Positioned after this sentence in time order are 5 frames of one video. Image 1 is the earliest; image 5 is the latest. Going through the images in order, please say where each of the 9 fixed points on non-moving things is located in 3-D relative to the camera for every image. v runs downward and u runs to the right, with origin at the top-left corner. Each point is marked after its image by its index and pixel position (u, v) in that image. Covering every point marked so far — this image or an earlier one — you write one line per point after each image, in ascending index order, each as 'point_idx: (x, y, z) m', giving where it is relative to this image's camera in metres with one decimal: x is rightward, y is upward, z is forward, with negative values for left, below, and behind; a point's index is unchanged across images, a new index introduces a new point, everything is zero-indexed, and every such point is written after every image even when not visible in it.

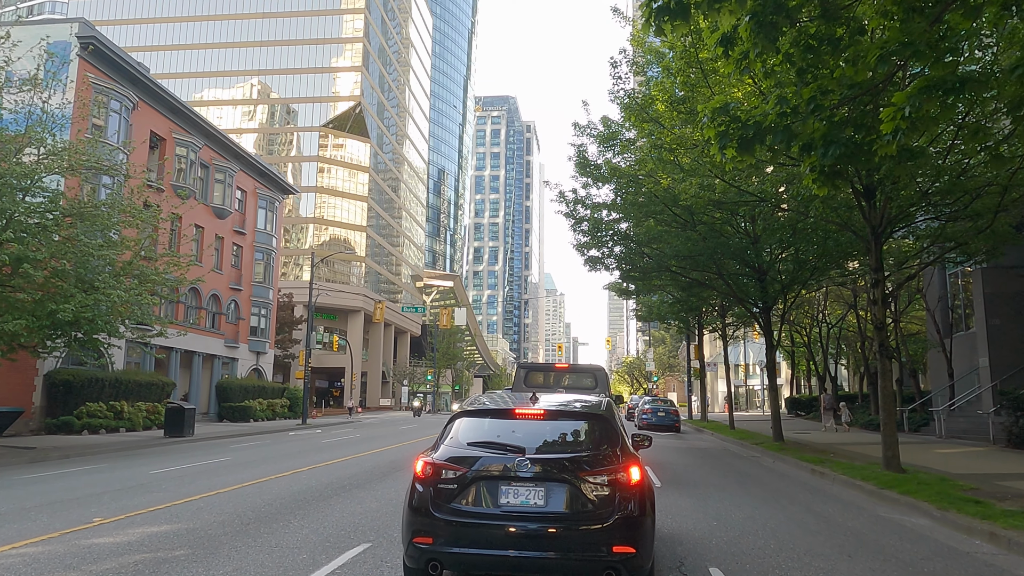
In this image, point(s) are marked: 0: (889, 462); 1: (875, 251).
0: (+6.1, -2.8, +12.4) m
1: (+6.0, +0.6, +12.7) m
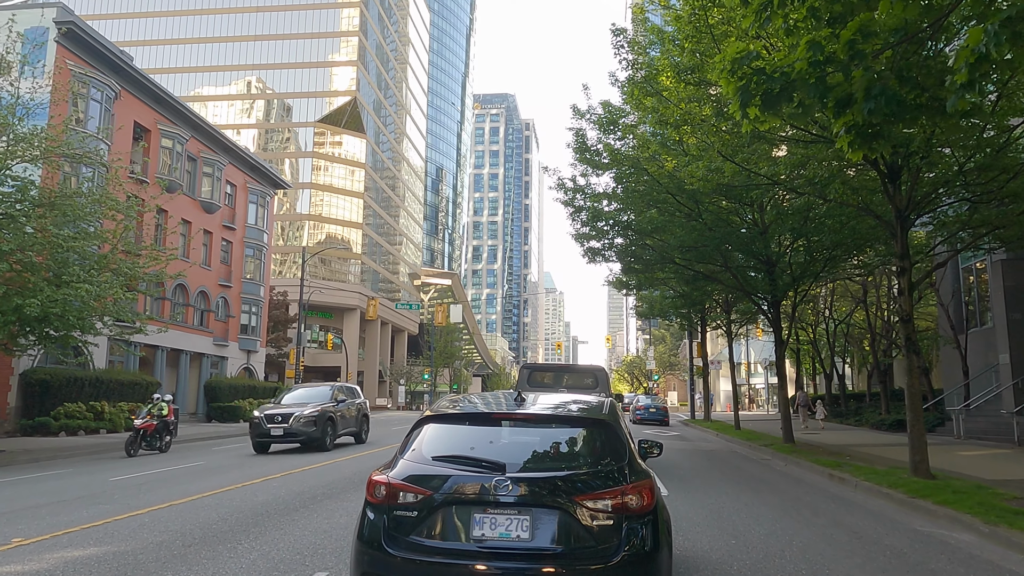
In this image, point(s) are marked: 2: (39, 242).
0: (+6.0, -2.6, +11.4) m
1: (+5.9, +0.8, +11.7) m
2: (-11.9, +1.2, +19.4) m
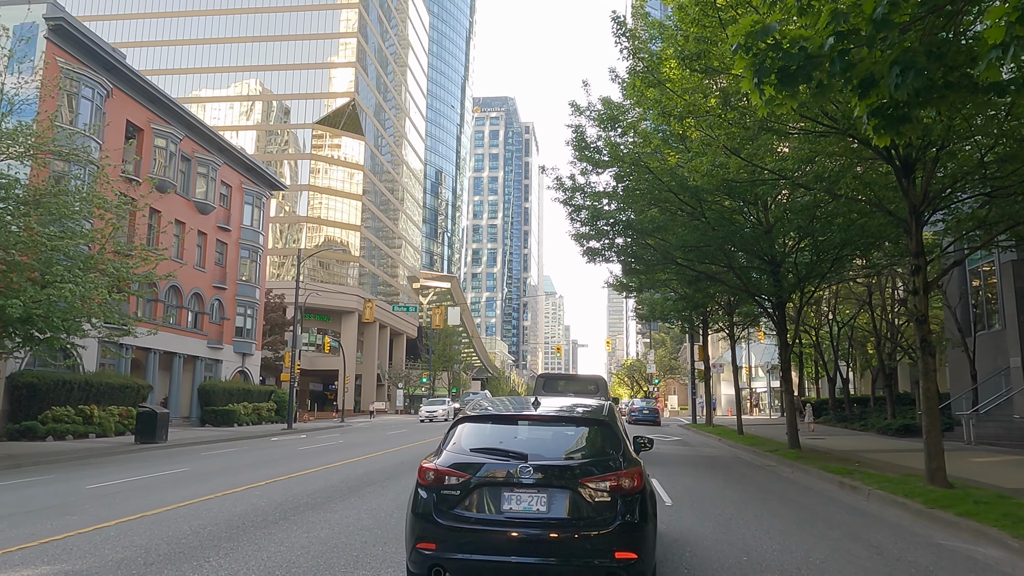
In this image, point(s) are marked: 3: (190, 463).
0: (+5.9, -2.6, +10.8) m
1: (+5.8, +0.8, +11.1) m
2: (-11.9, +1.2, +18.9) m
3: (-7.8, -4.2, +18.4) m
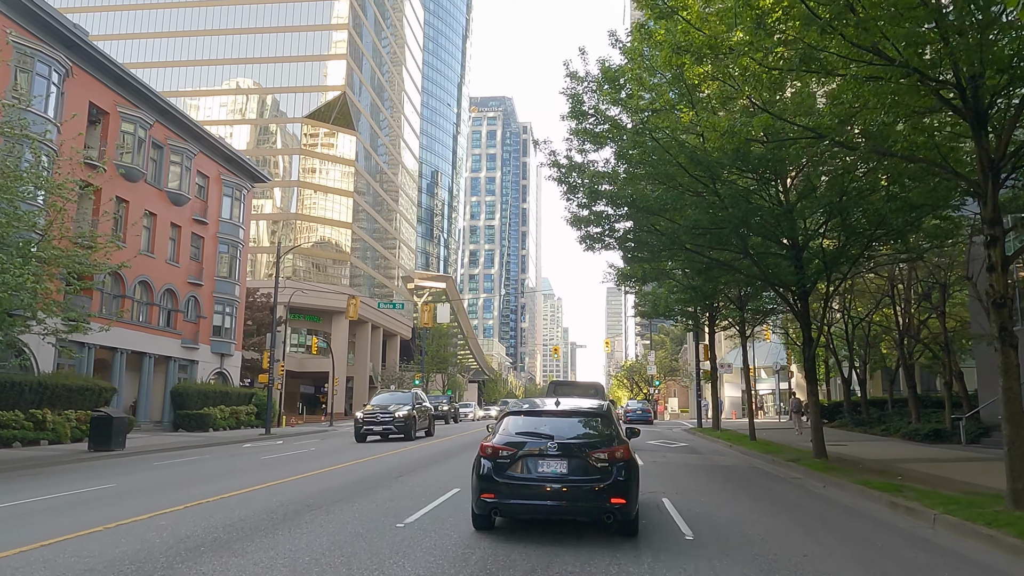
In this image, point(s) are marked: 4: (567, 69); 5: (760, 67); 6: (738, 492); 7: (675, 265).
0: (+5.7, -2.3, +8.7) m
1: (+5.6, +1.1, +9.0) m
2: (-12.2, +1.4, +16.7) m
3: (-8.0, -4.0, +16.2) m
4: (+1.3, +5.1, +18.1) m
5: (+3.2, +2.8, +9.9) m
6: (+3.9, -3.5, +13.1) m
7: (+4.1, +0.6, +19.6) m
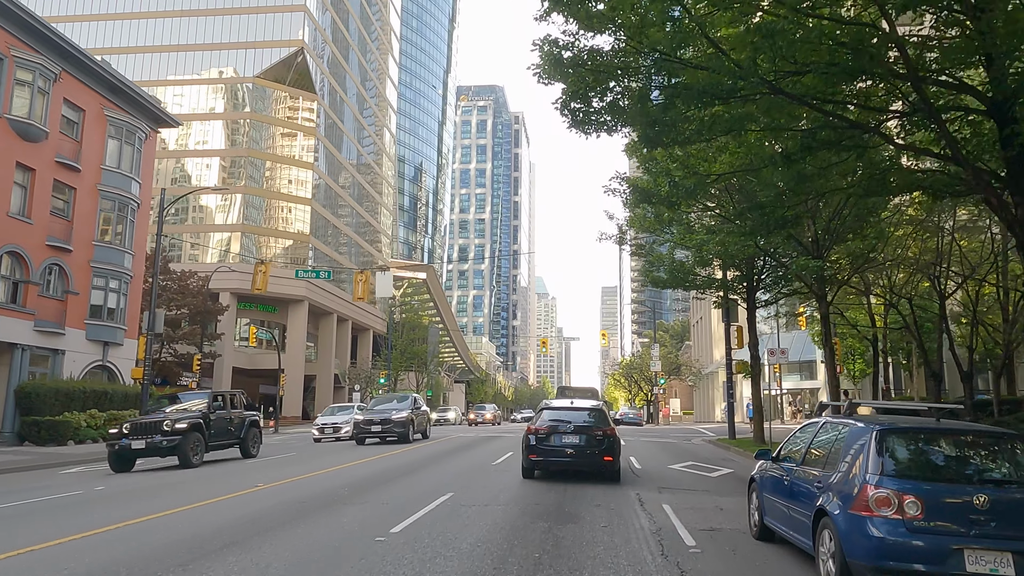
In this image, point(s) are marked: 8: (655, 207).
0: (+4.8, -1.1, 0.0) m
1: (+4.7, +2.3, +0.3) m
2: (-13.2, +2.6, +7.9) m
3: (-9.0, -2.7, +7.4) m
4: (+0.3, +6.4, +9.4) m
5: (+2.3, +4.1, +1.2) m
6: (+2.9, -2.2, +4.4) m
7: (+3.1, +1.8, +11.0) m
8: (+2.6, +1.4, +14.9) m
